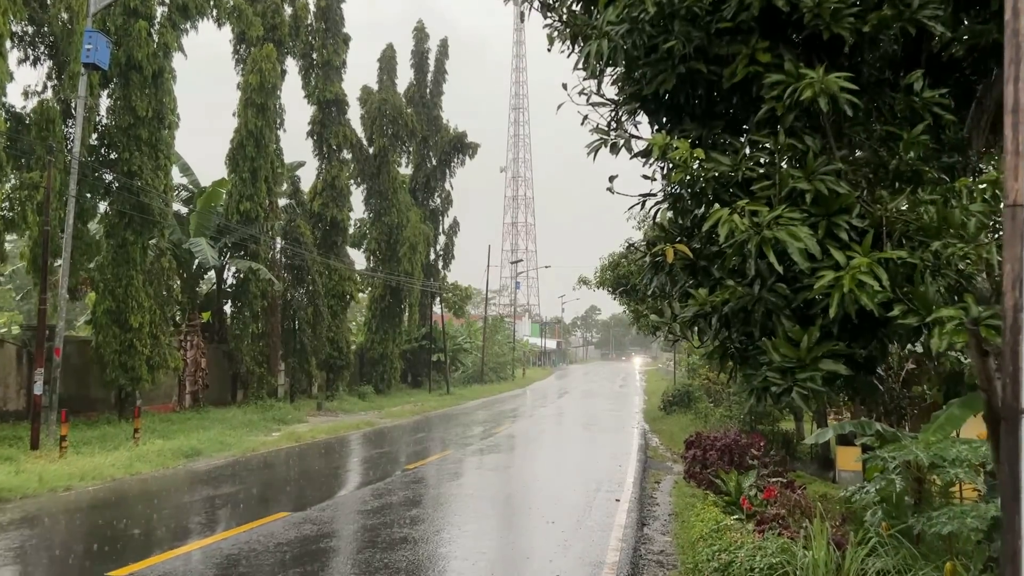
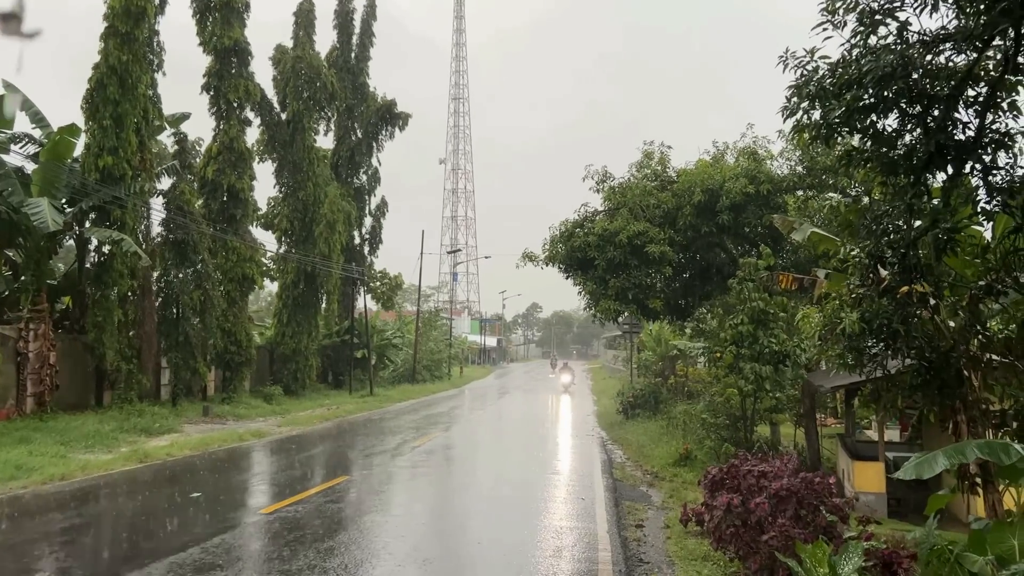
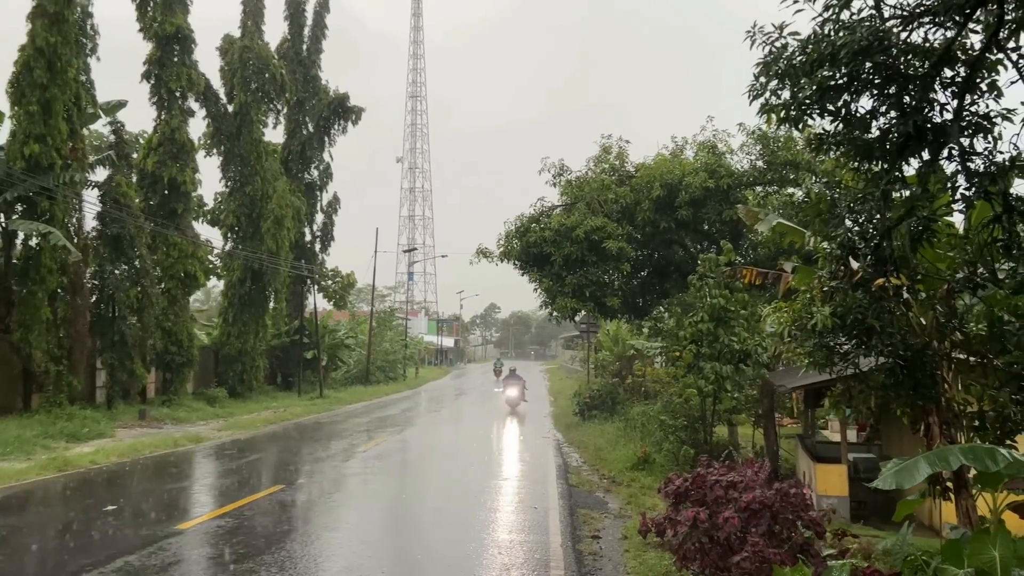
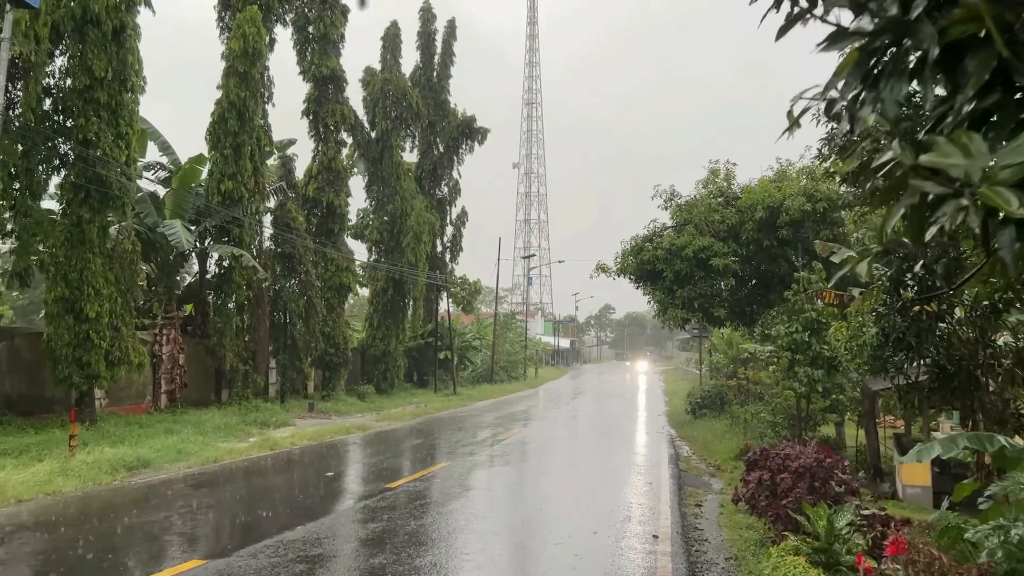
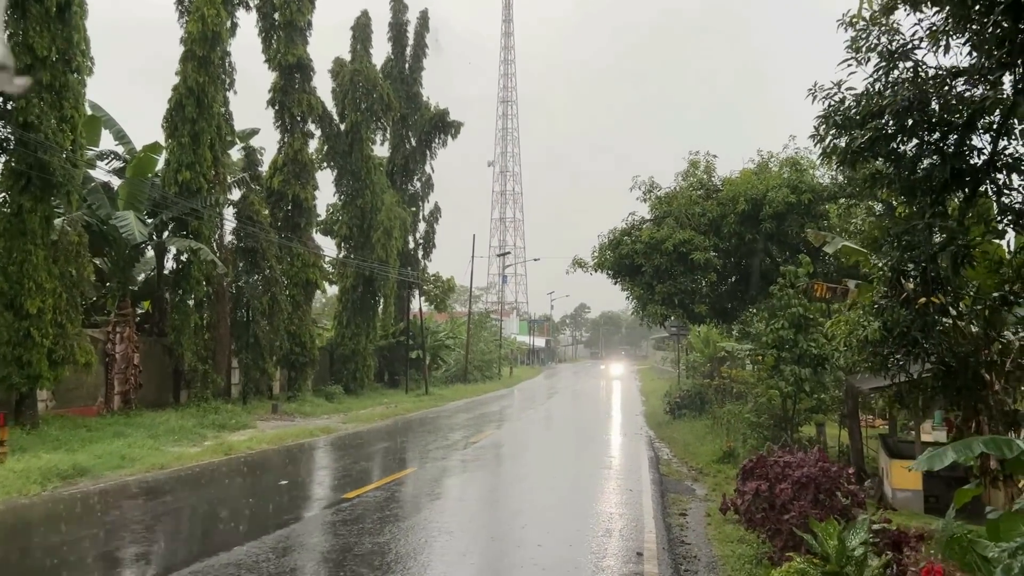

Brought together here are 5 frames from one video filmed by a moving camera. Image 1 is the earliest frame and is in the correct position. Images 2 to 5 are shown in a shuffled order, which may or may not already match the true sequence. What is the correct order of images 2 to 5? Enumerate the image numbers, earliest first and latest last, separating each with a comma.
4, 5, 2, 3
